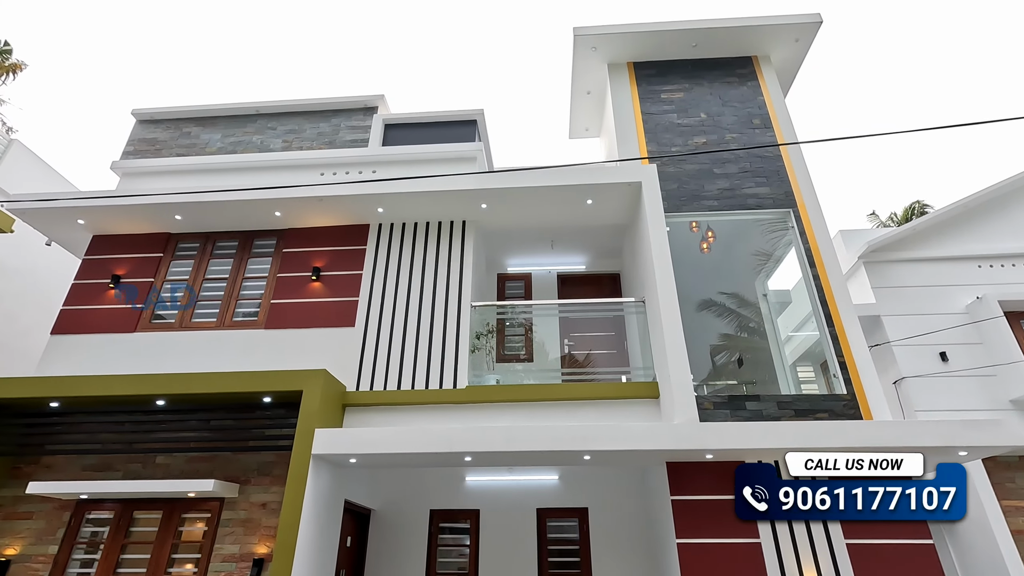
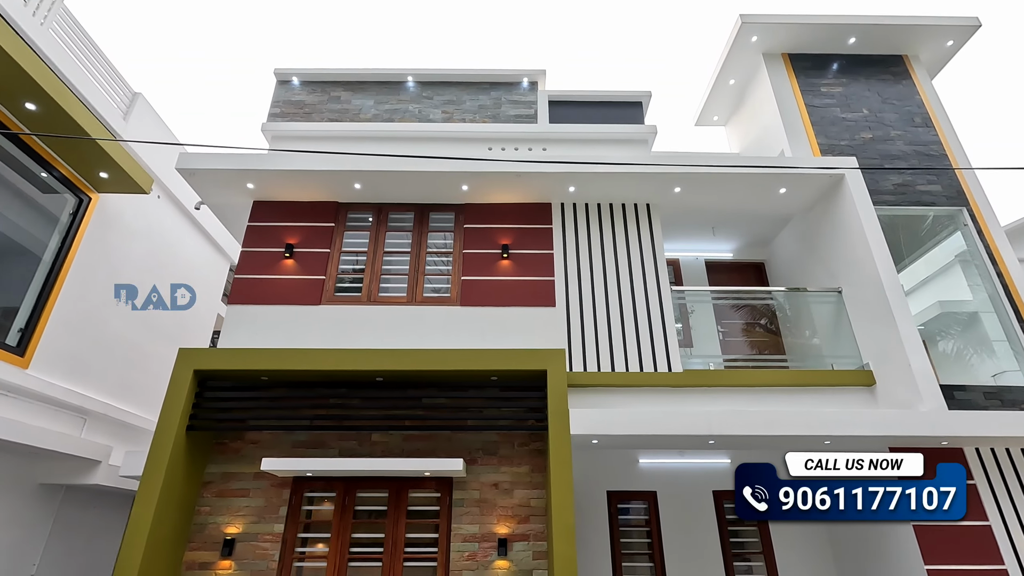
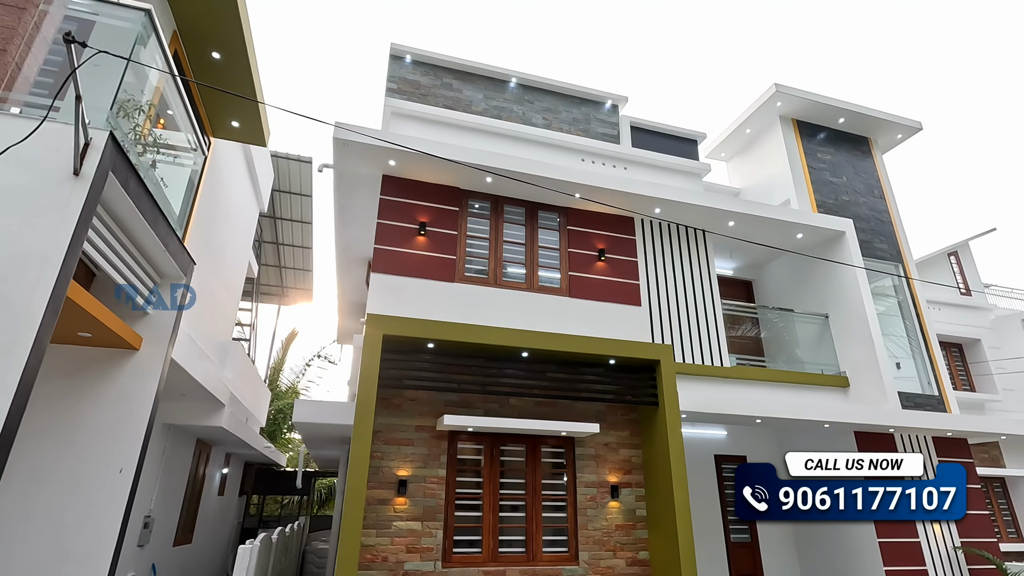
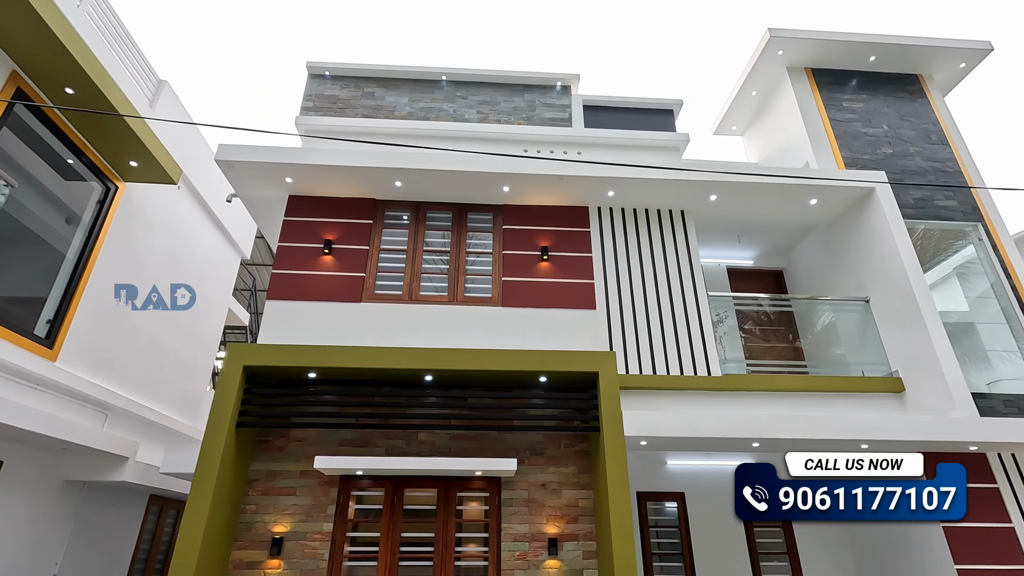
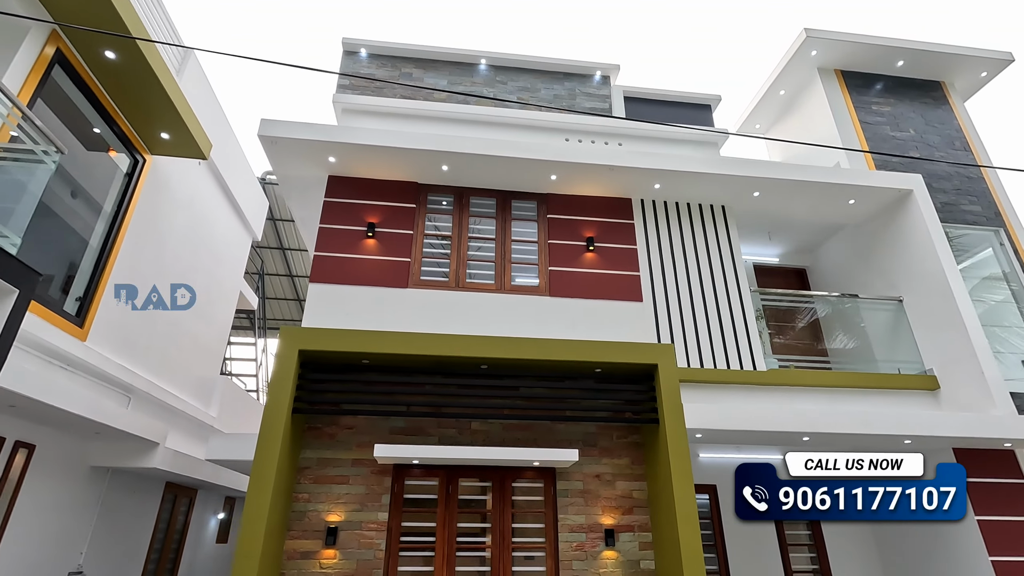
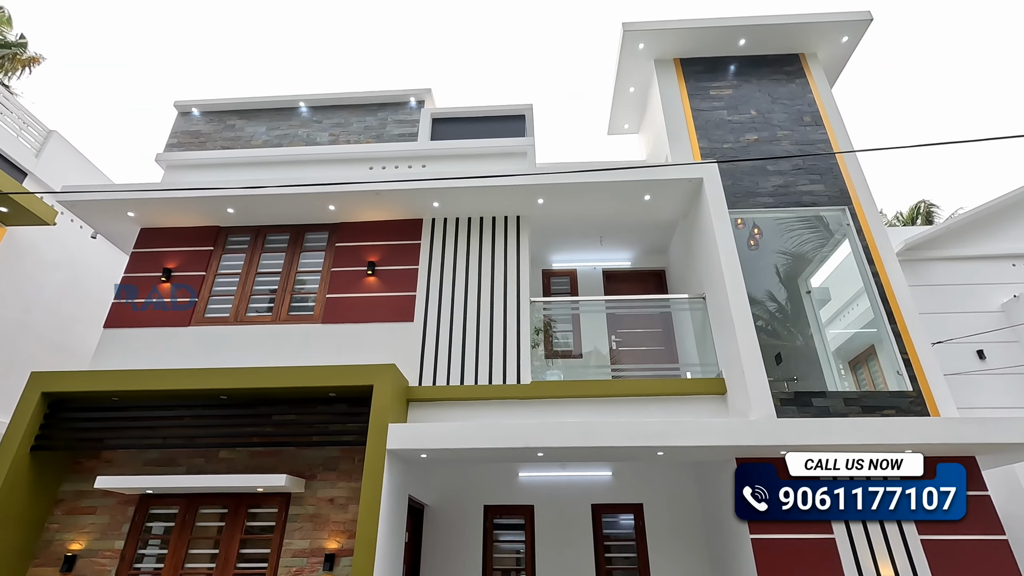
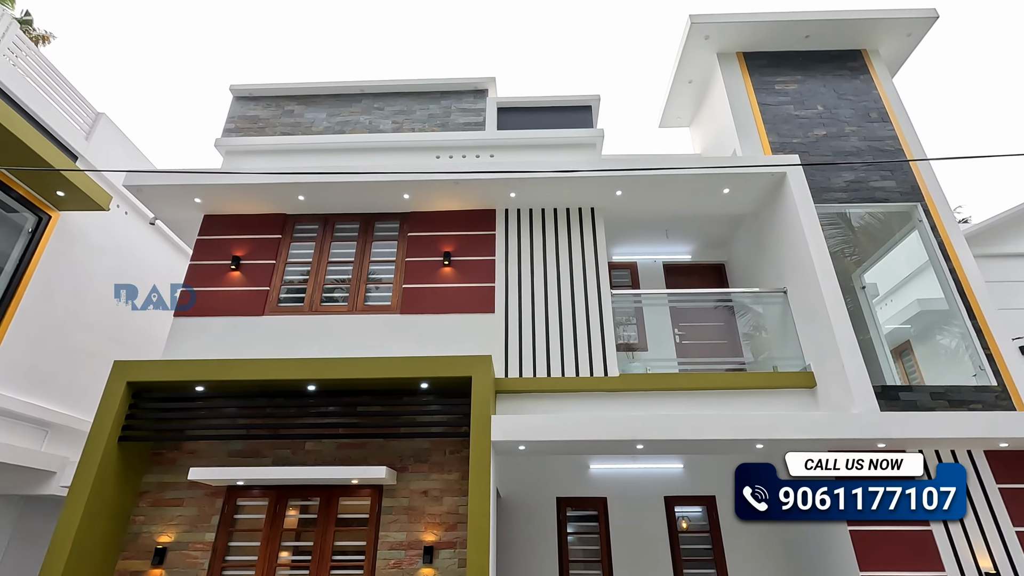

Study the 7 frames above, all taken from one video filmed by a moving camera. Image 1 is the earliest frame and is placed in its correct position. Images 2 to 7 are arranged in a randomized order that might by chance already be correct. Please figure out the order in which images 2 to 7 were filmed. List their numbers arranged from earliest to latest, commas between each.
6, 7, 2, 4, 5, 3
